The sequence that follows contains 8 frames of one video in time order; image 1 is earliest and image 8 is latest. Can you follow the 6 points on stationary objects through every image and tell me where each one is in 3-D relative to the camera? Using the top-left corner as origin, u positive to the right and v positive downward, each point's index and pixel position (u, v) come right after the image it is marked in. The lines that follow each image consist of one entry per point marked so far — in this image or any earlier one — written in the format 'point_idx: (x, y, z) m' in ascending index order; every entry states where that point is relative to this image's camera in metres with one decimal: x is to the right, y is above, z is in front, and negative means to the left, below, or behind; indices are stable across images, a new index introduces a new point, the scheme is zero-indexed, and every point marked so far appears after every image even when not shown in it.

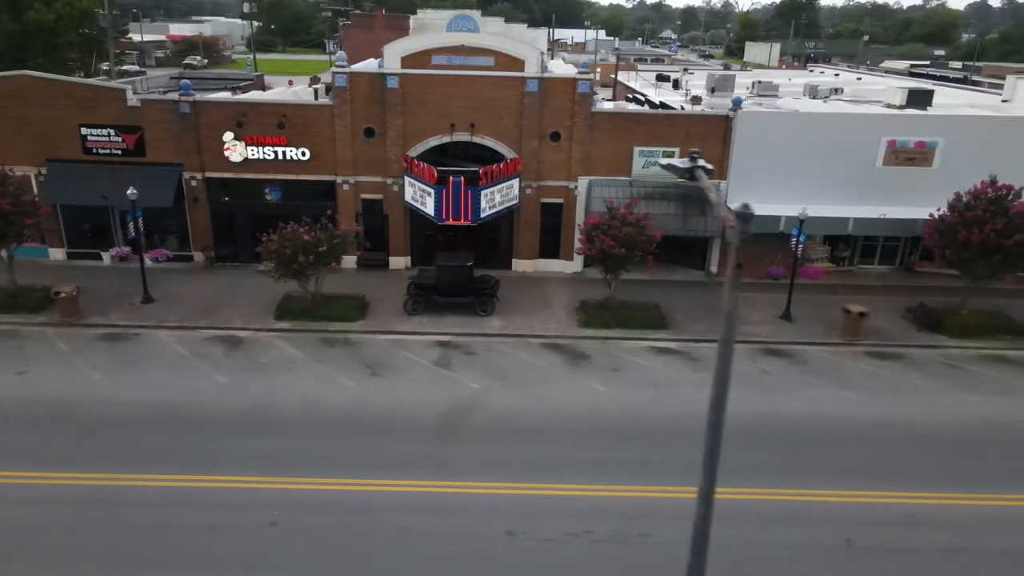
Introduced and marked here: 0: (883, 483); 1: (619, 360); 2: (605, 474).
0: (+7.3, -3.8, +14.0) m
1: (+2.9, -1.9, +19.4) m
2: (+1.8, -3.6, +14.0) m
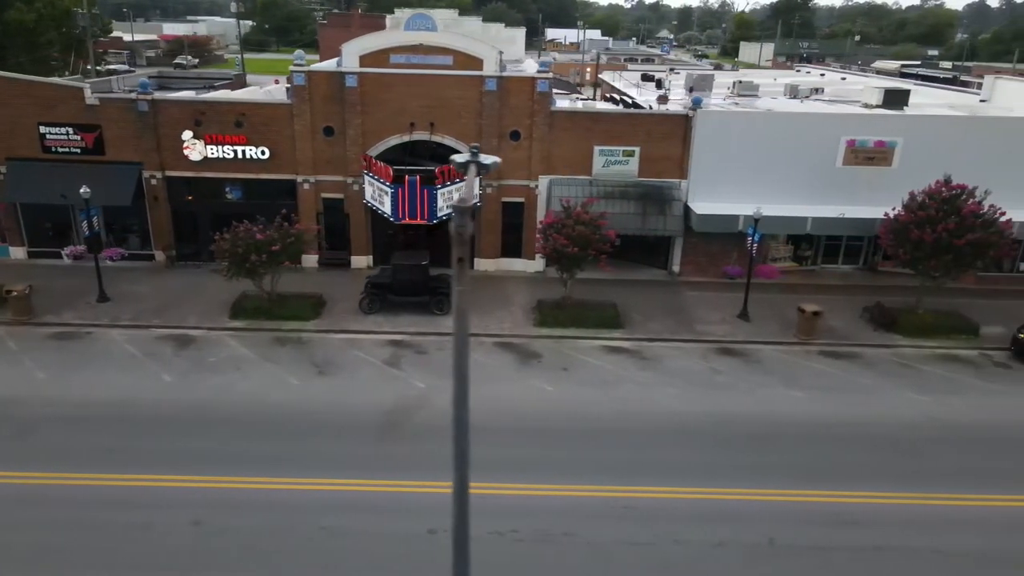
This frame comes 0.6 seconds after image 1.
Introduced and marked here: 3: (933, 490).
0: (+5.9, -3.8, +14.0) m
1: (+1.6, -1.9, +19.4) m
2: (+0.5, -3.6, +14.0) m
3: (+8.1, -3.9, +13.8) m
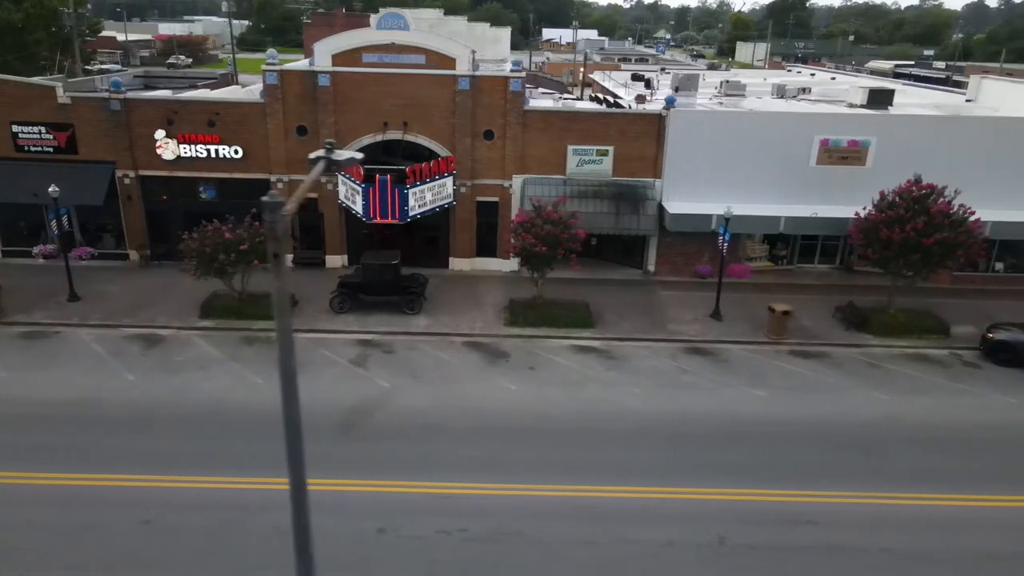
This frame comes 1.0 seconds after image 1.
0: (+5.1, -3.8, +14.0) m
1: (+0.7, -1.9, +19.3) m
2: (-0.4, -3.6, +14.0) m
3: (+7.3, -3.9, +13.8) m
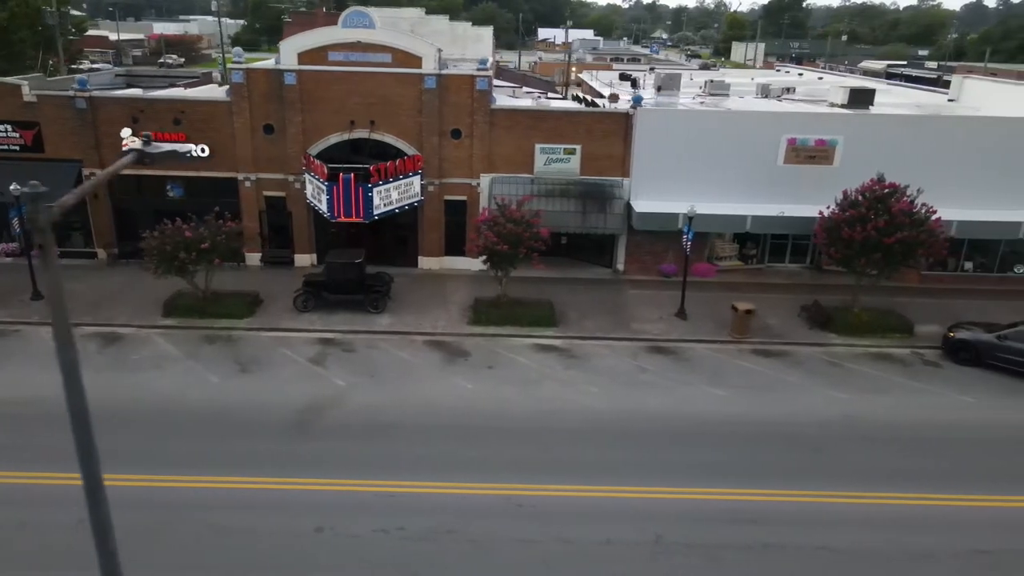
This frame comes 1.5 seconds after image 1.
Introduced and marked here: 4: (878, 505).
0: (+4.0, -3.7, +14.0) m
1: (-0.4, -1.9, +19.3) m
2: (-1.4, -3.5, +14.0) m
3: (+6.2, -3.8, +13.8) m
4: (+6.8, -4.0, +13.3) m
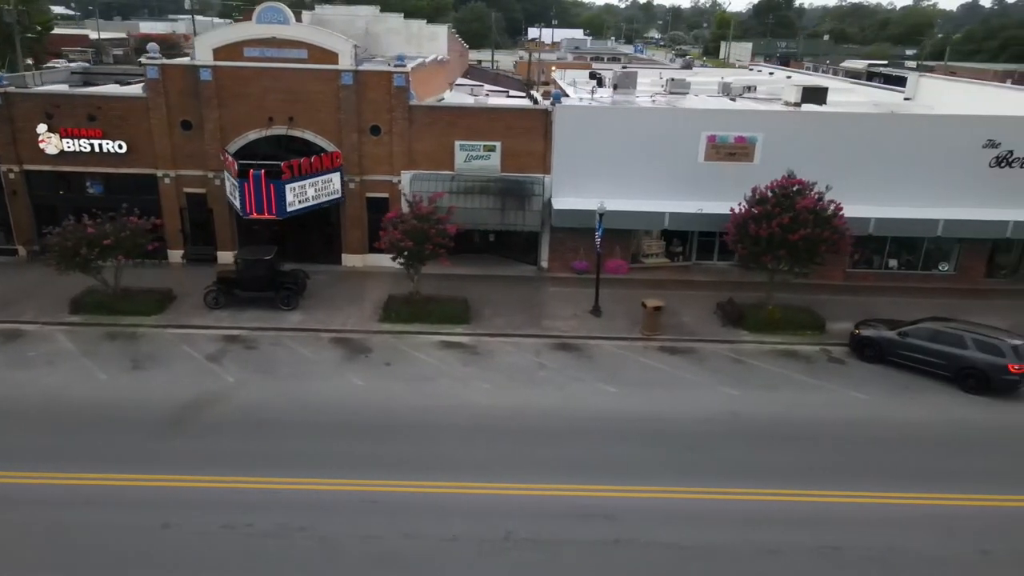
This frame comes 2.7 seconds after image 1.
0: (+1.4, -3.6, +13.9) m
1: (-3.0, -1.8, +19.2) m
2: (-4.0, -3.5, +13.9) m
3: (+3.6, -3.8, +13.7) m
4: (+4.2, -3.9, +13.2) m
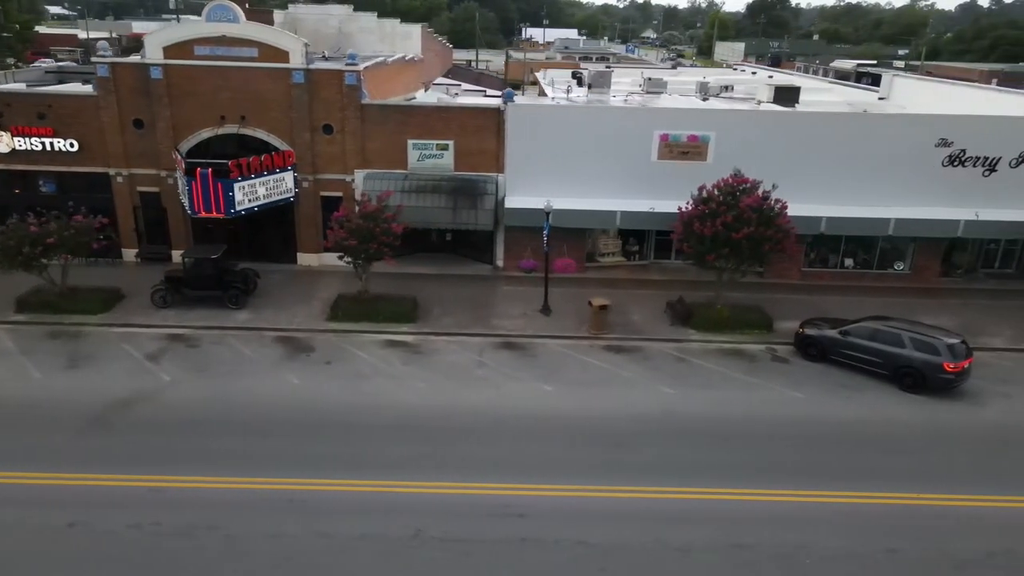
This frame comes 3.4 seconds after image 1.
0: (-0.1, -3.6, +13.9) m
1: (-4.5, -1.7, +19.2) m
2: (-5.6, -3.4, +13.9) m
3: (+2.0, -3.7, +13.7) m
4: (+2.6, -3.9, +13.2) m
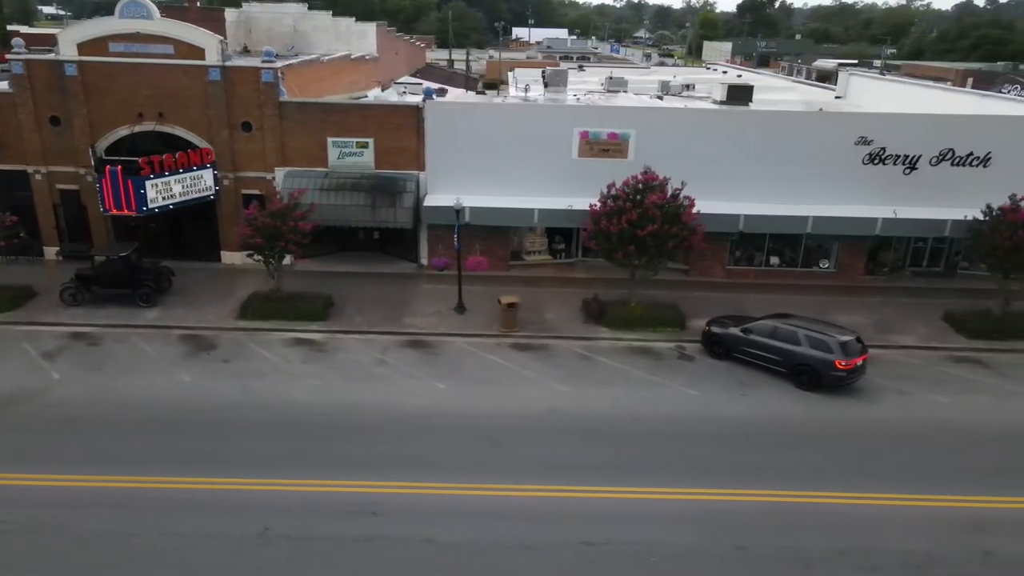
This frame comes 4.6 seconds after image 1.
0: (-2.7, -3.5, +13.8) m
1: (-7.1, -1.7, +19.1) m
2: (-8.2, -3.4, +13.8) m
3: (-0.5, -3.7, +13.6) m
4: (0.0, -3.8, +13.1) m
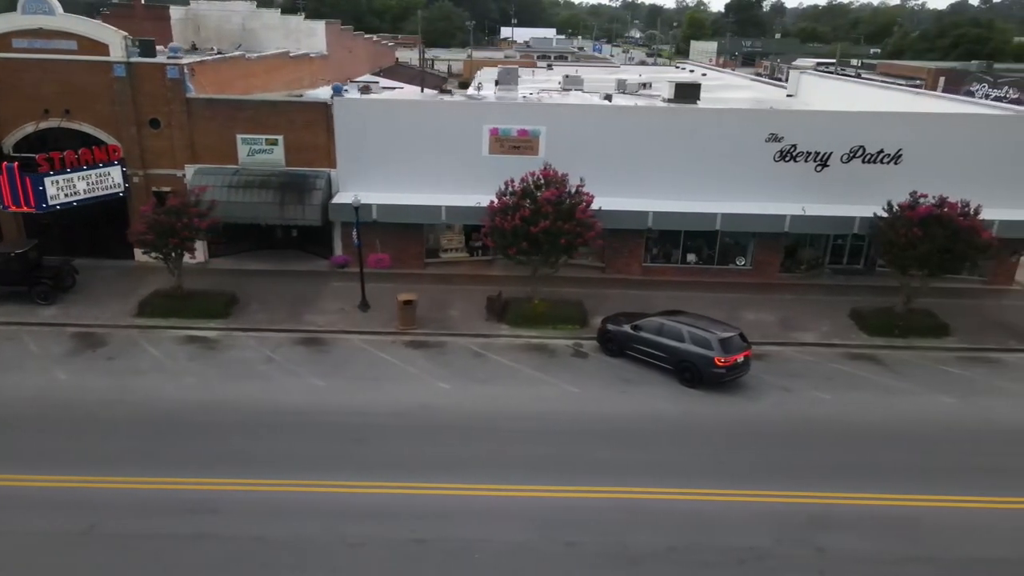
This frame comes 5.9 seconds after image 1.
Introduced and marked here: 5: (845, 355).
0: (-5.6, -3.5, +13.7) m
1: (-10.0, -1.6, +19.0) m
2: (-11.0, -3.3, +13.6) m
3: (-3.4, -3.6, +13.5) m
4: (-2.8, -3.7, +13.0) m
5: (+9.2, -1.8, +19.9) m
